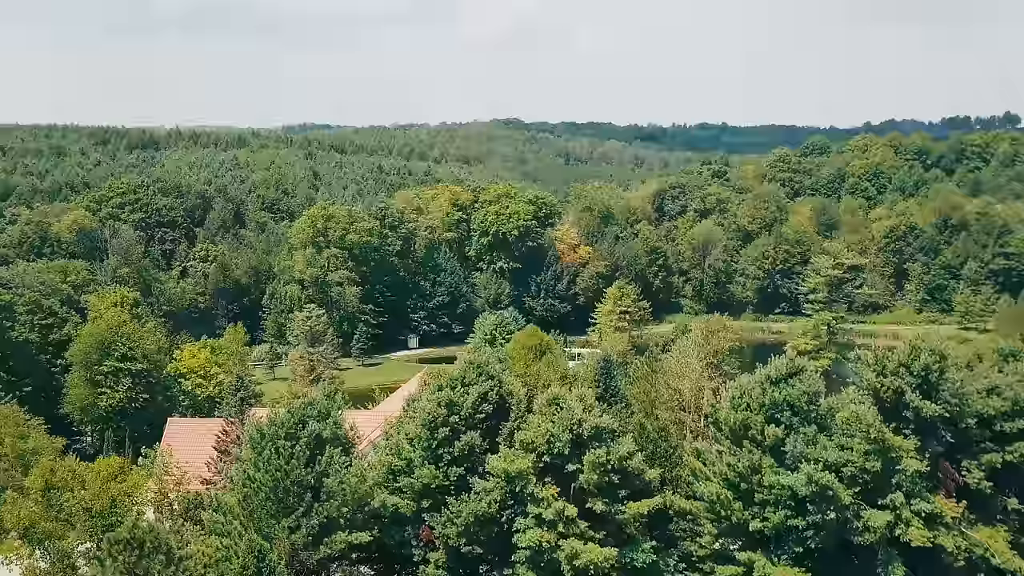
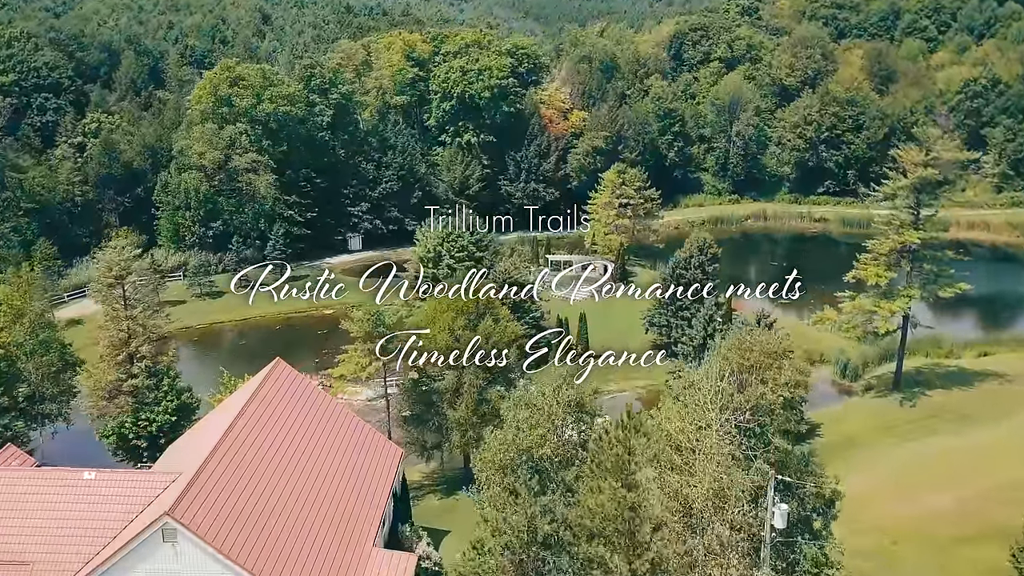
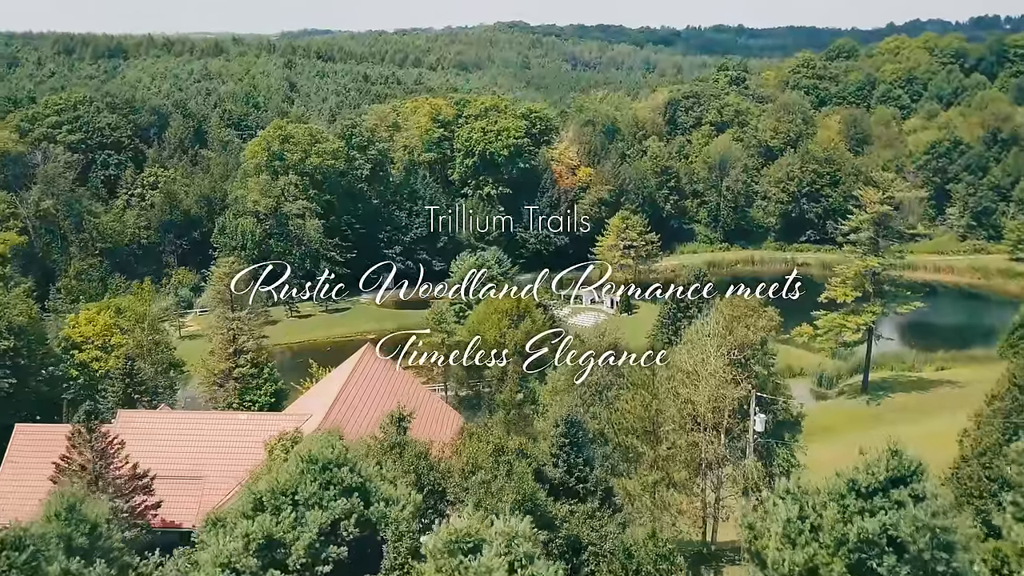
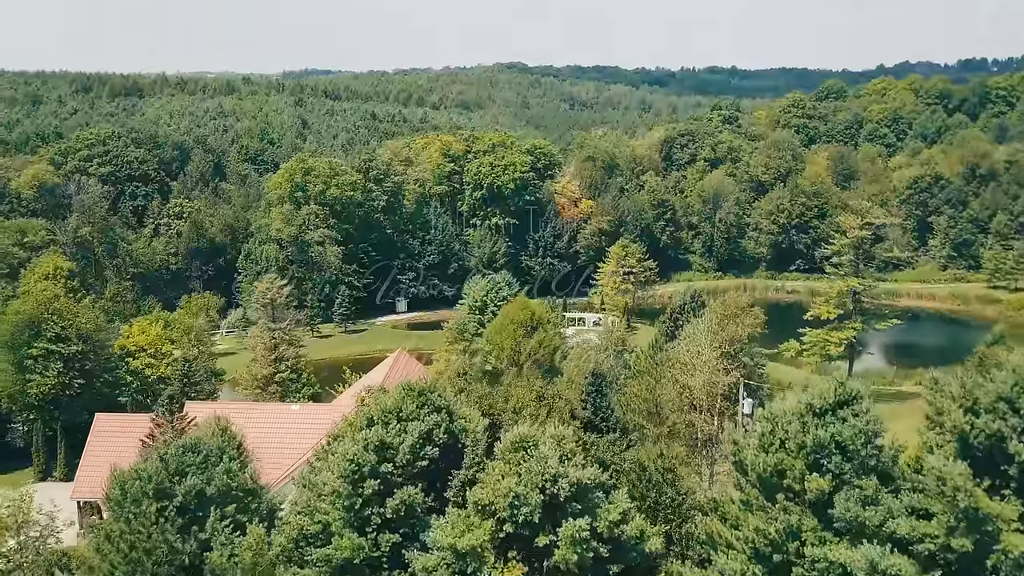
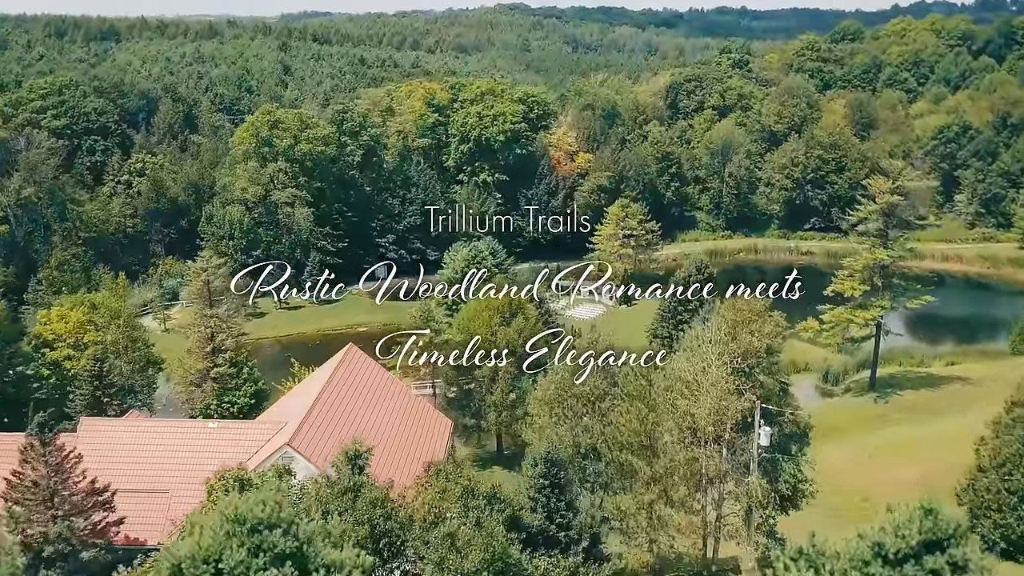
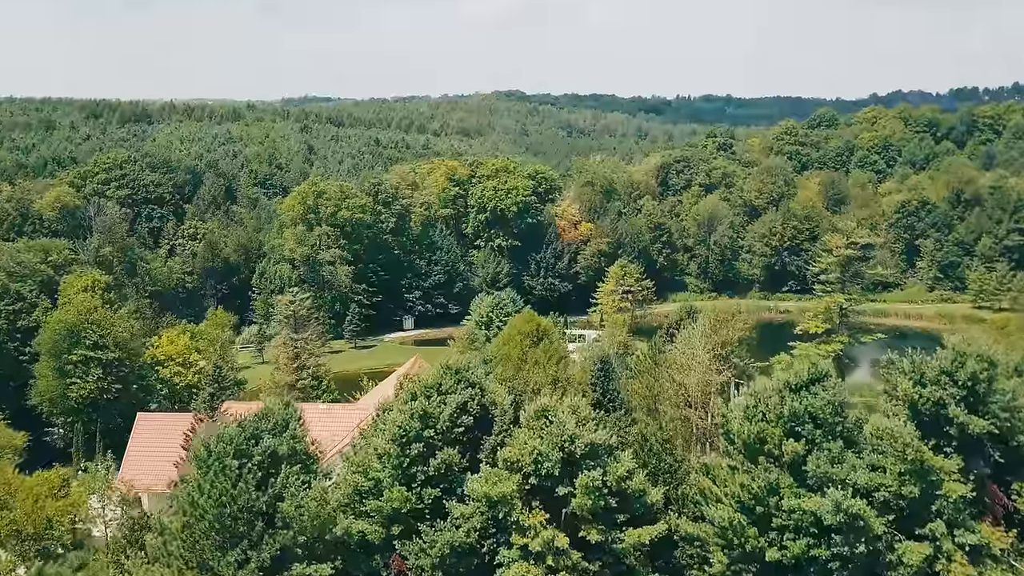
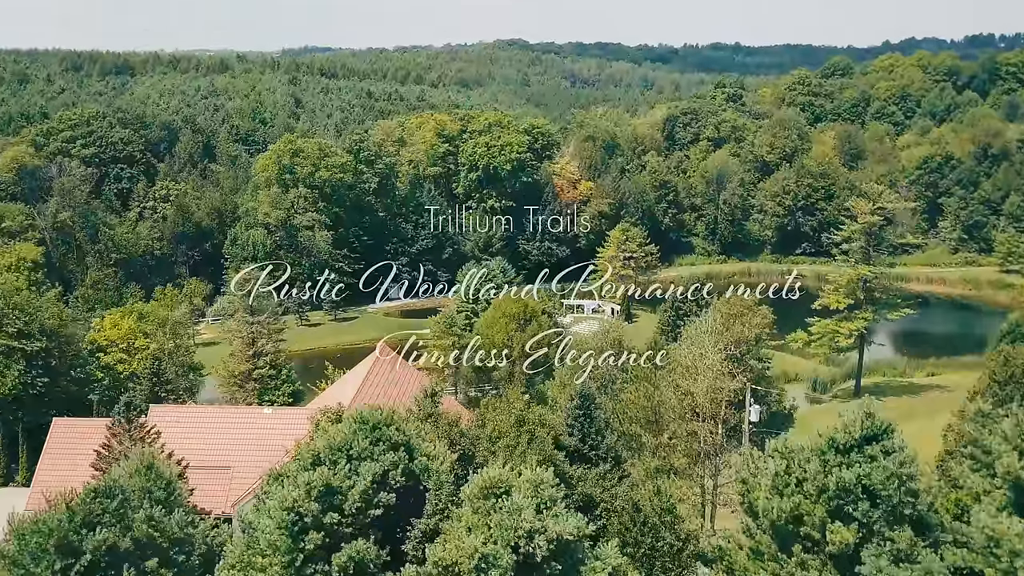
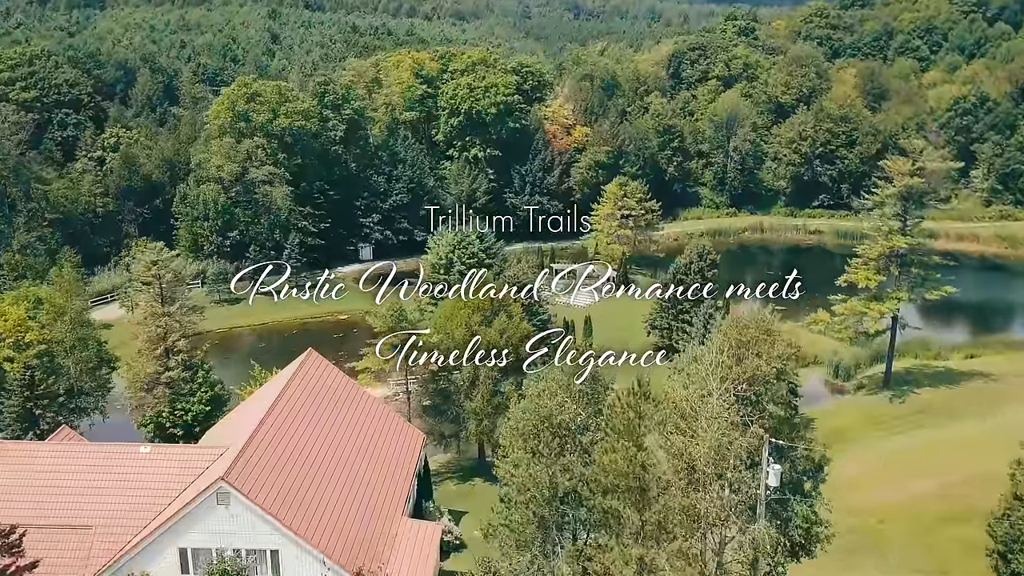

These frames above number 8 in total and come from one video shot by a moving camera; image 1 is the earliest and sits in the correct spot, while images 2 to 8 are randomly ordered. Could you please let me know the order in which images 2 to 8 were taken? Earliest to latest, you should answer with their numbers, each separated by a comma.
6, 4, 7, 3, 5, 8, 2
